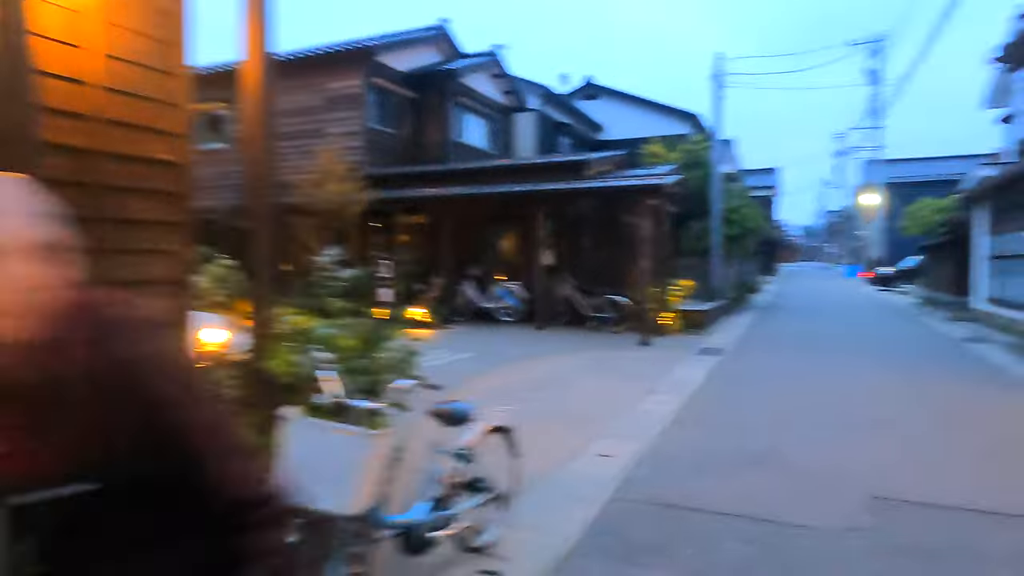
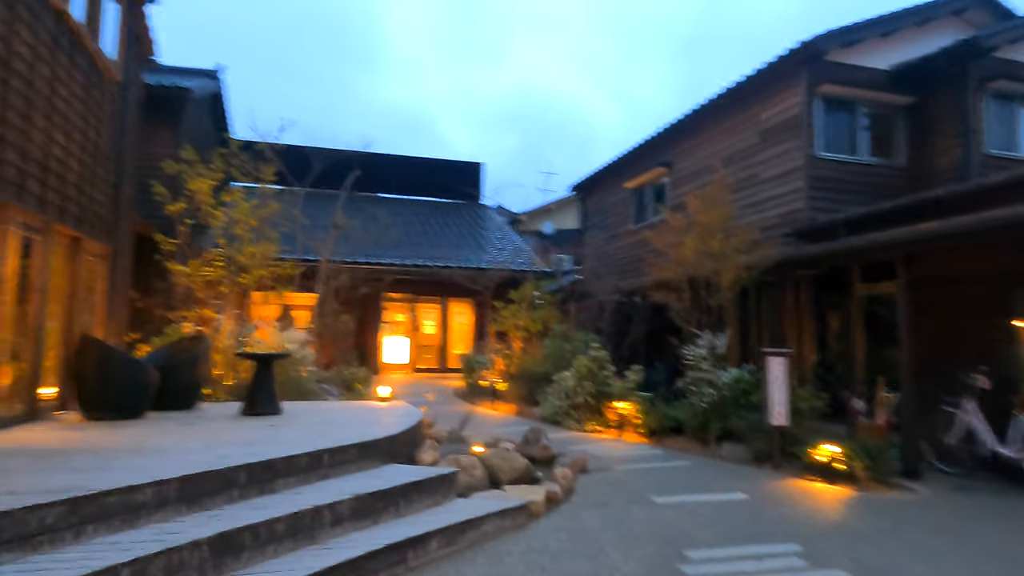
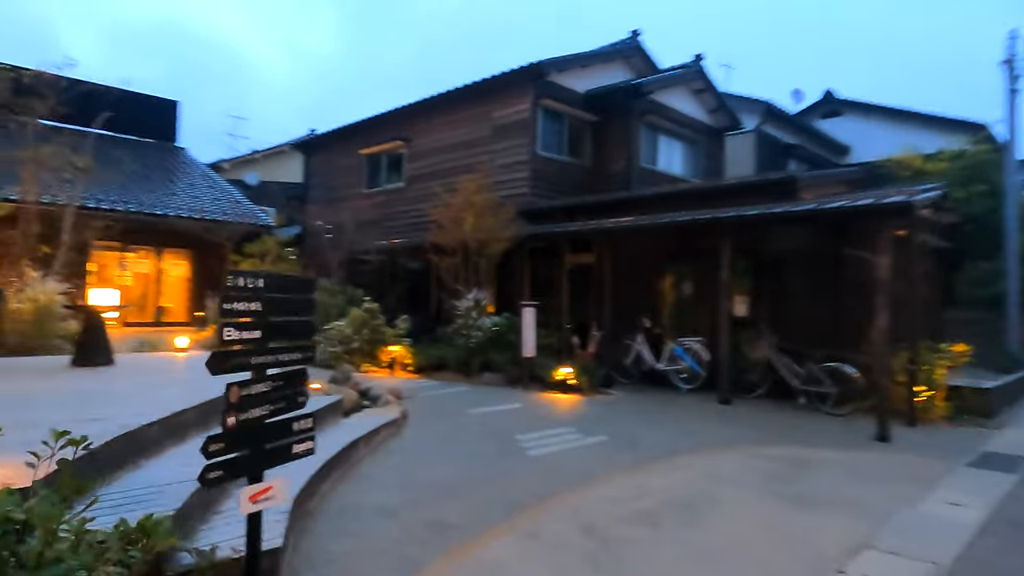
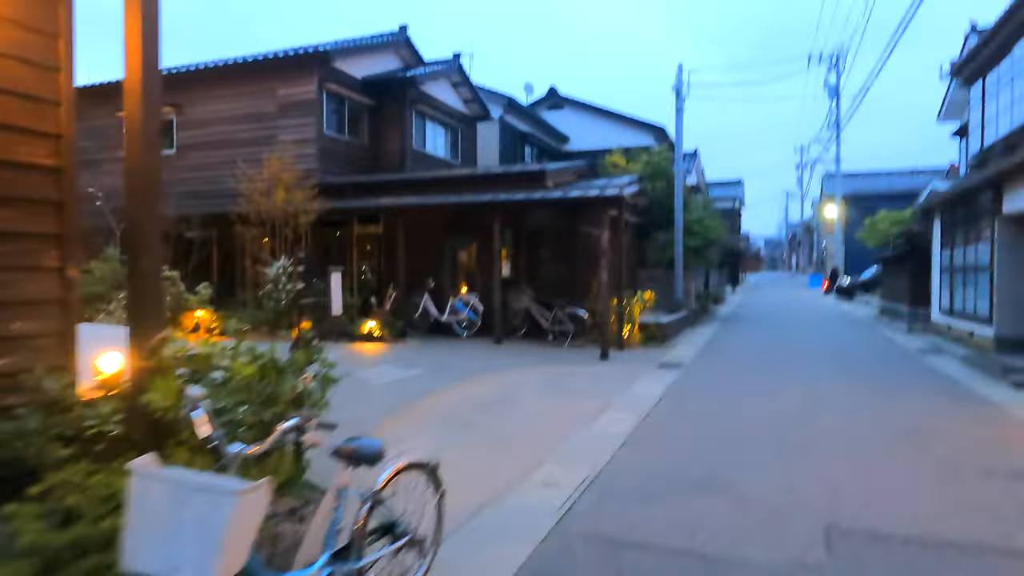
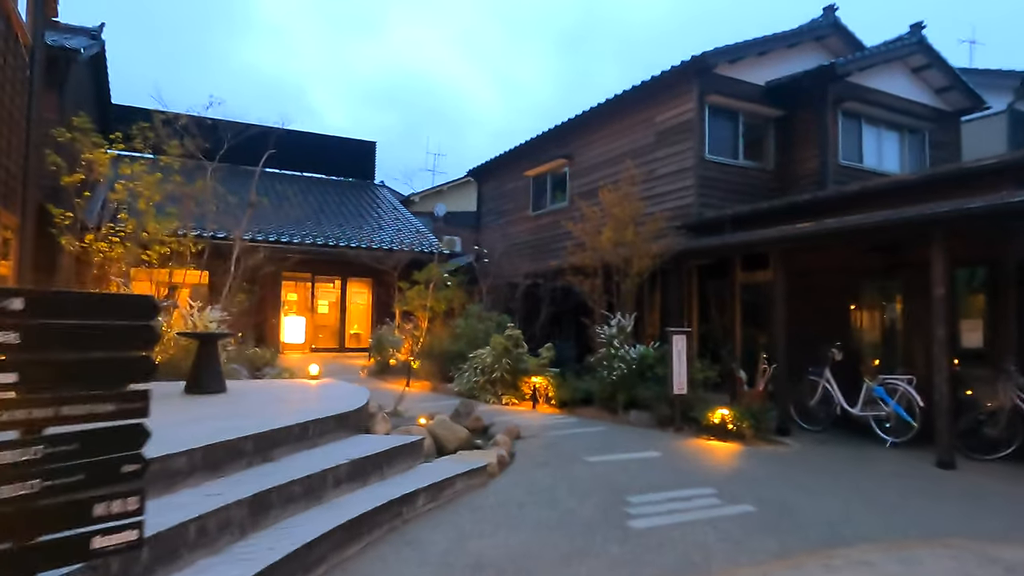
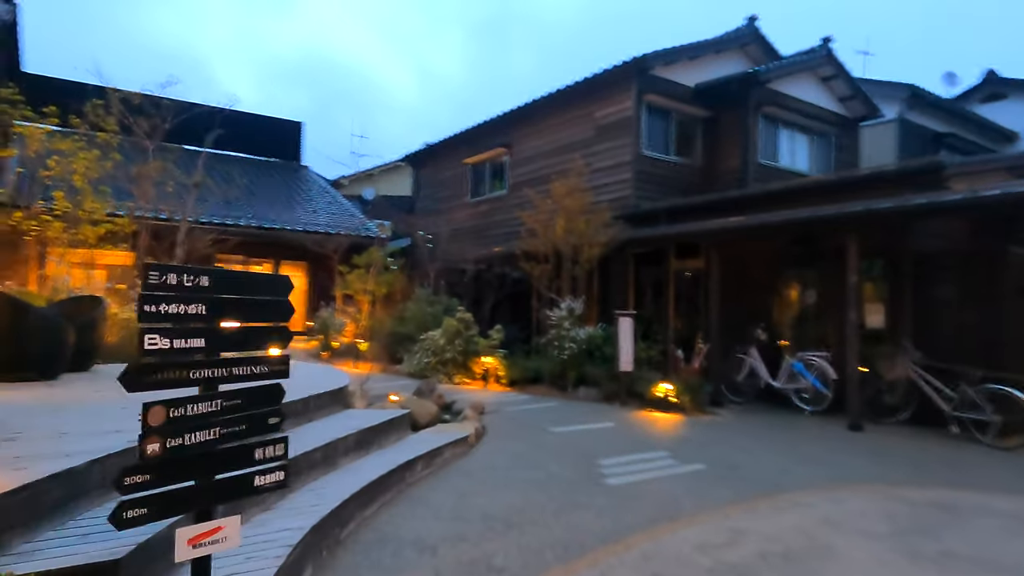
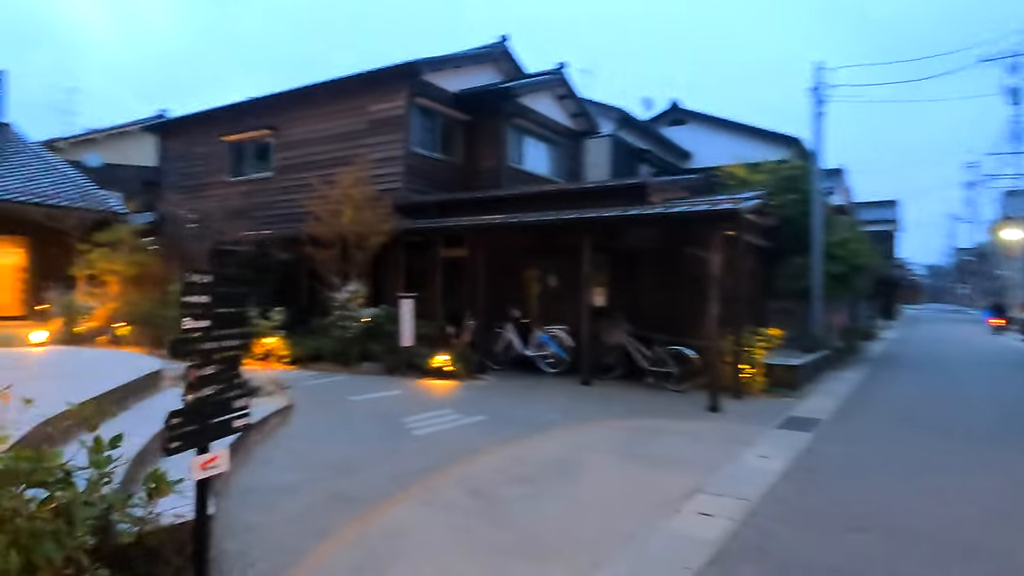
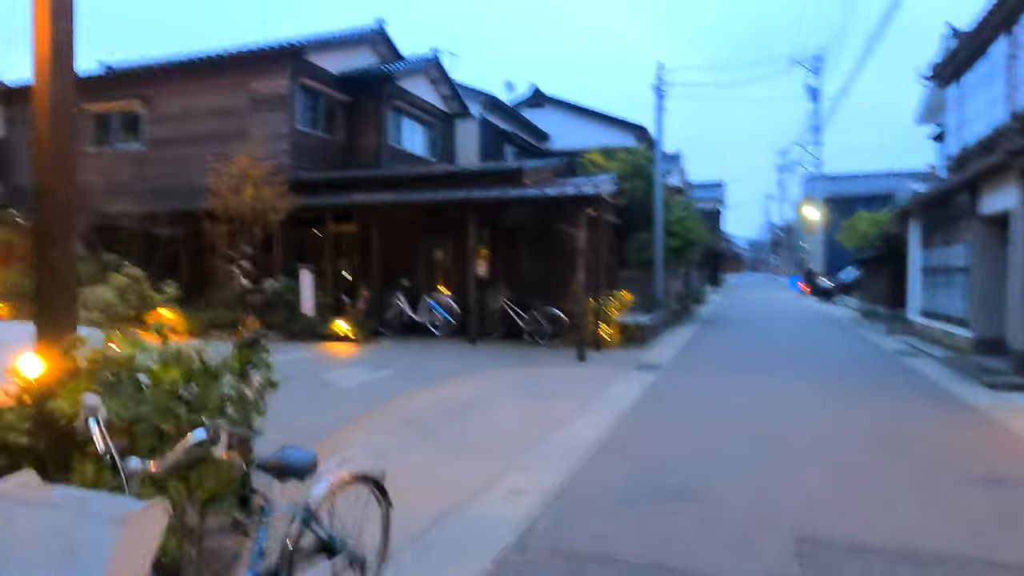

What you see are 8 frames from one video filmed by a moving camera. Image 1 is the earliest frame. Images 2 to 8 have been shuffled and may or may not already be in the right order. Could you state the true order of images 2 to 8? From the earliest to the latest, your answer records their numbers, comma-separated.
4, 8, 7, 3, 6, 5, 2
